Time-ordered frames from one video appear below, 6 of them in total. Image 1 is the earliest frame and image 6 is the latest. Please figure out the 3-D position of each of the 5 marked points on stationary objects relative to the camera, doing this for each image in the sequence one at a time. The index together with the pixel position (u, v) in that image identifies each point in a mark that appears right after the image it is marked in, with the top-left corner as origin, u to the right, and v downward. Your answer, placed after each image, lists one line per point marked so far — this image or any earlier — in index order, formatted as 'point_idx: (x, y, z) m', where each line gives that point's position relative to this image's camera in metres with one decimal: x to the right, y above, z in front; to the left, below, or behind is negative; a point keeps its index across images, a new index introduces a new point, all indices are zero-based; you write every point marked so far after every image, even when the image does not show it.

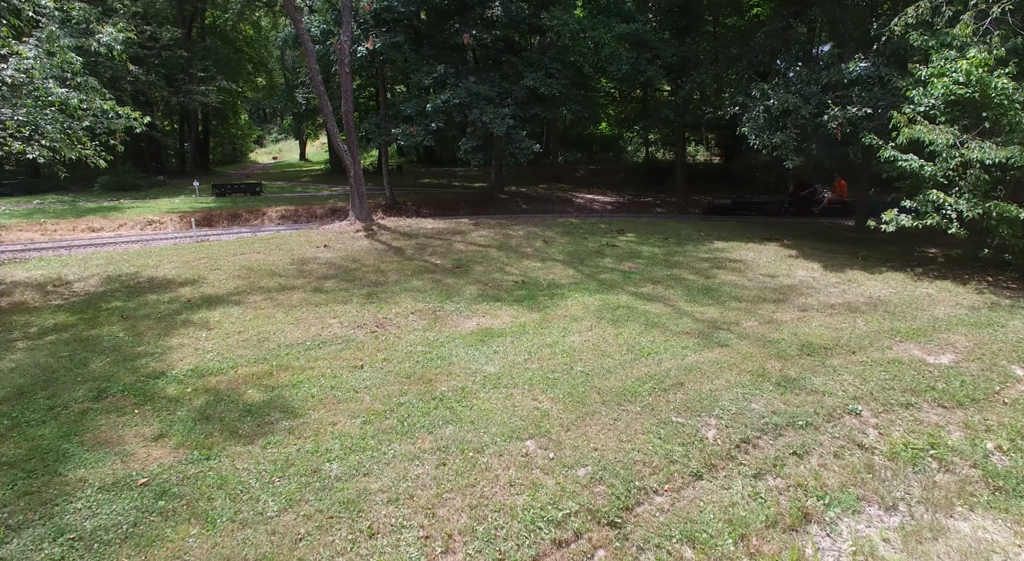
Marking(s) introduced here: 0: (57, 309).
0: (-7.0, -0.4, +9.7) m
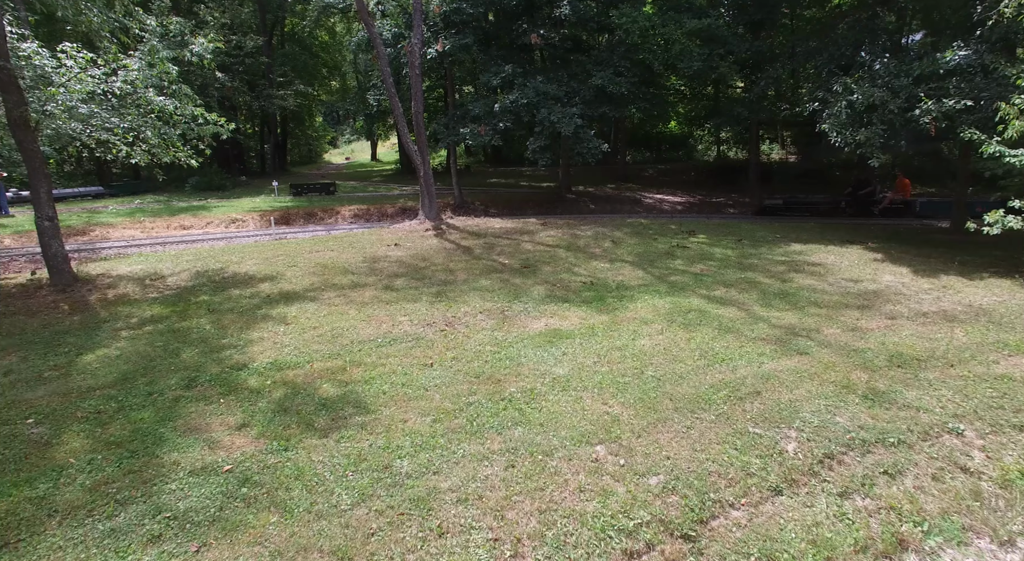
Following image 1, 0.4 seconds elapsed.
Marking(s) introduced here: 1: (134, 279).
0: (-5.9, -0.4, +10.3) m
1: (-7.1, 0.0, +11.9) m
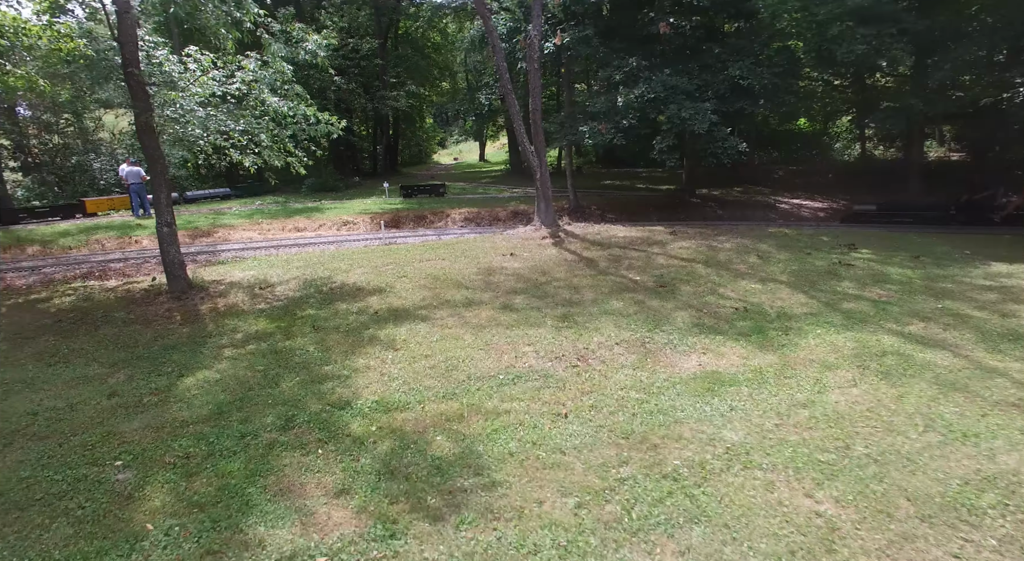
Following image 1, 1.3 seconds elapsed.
0: (-3.9, -0.5, +9.7) m
1: (-4.8, -0.1, +11.4) m
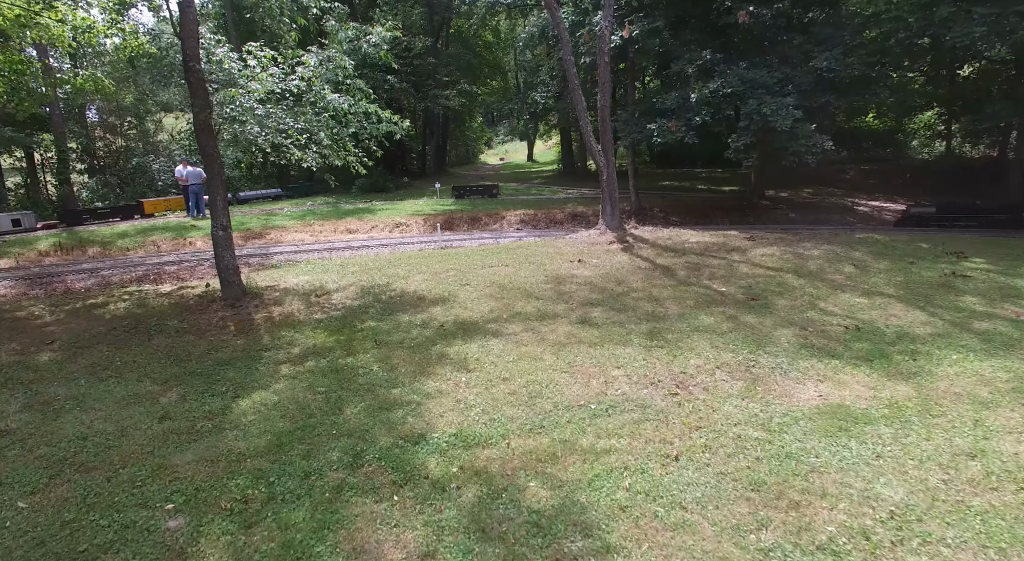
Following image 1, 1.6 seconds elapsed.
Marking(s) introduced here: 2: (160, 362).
0: (-2.8, -0.7, +9.0) m
1: (-3.6, -0.2, +10.8) m
2: (-4.4, -1.0, +7.9) m
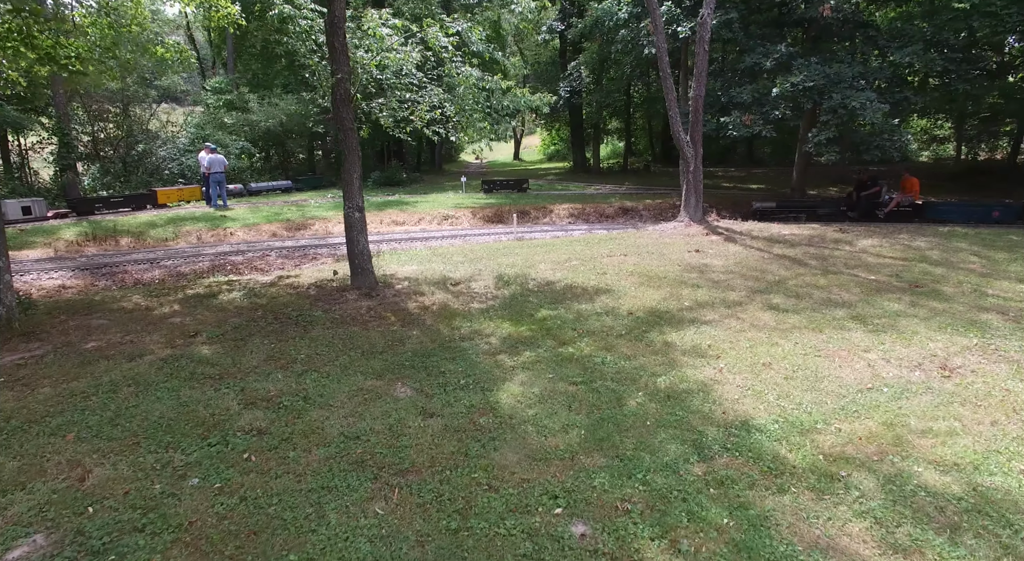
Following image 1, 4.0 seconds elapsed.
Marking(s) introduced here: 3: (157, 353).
0: (-0.3, -0.5, +8.4) m
1: (-1.3, 0.0, +10.1) m
2: (-1.8, -0.8, +7.1) m
3: (-4.1, -0.8, +7.3) m
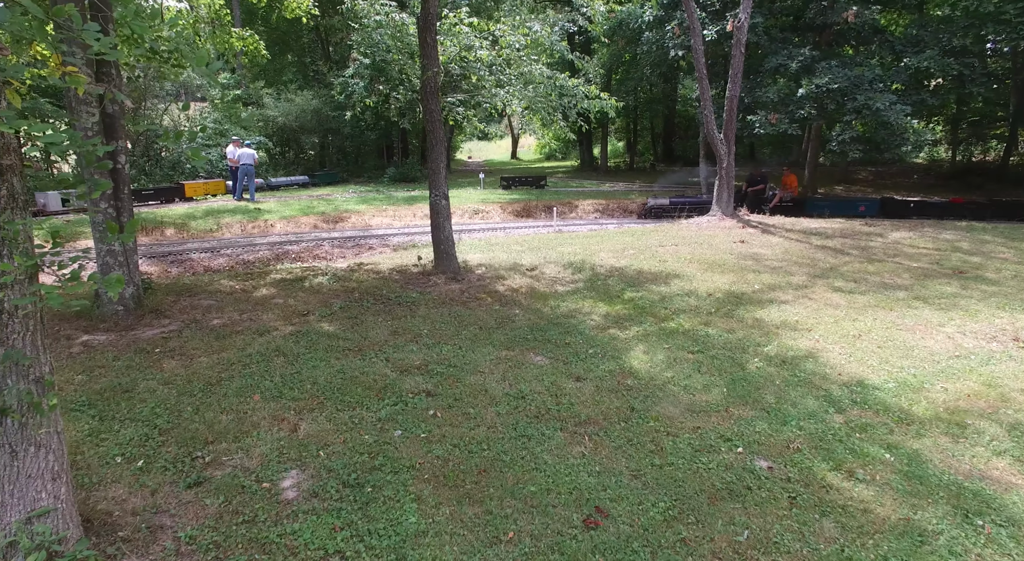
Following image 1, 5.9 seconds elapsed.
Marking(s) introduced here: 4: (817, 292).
0: (+0.9, -0.2, +8.9) m
1: (-0.1, +0.2, +10.6) m
2: (-0.5, -0.6, +7.6) m
3: (-2.8, -0.6, +7.7) m
4: (+4.3, -0.2, +8.9) m
